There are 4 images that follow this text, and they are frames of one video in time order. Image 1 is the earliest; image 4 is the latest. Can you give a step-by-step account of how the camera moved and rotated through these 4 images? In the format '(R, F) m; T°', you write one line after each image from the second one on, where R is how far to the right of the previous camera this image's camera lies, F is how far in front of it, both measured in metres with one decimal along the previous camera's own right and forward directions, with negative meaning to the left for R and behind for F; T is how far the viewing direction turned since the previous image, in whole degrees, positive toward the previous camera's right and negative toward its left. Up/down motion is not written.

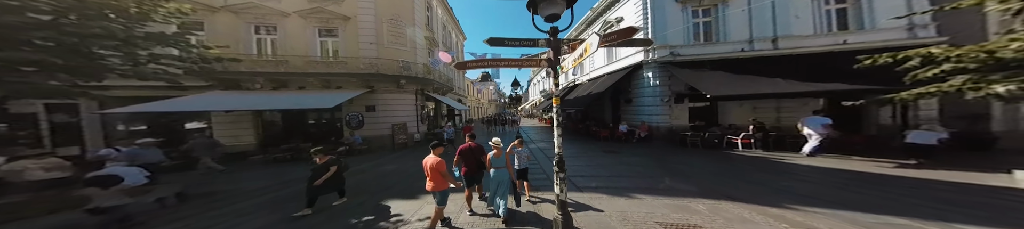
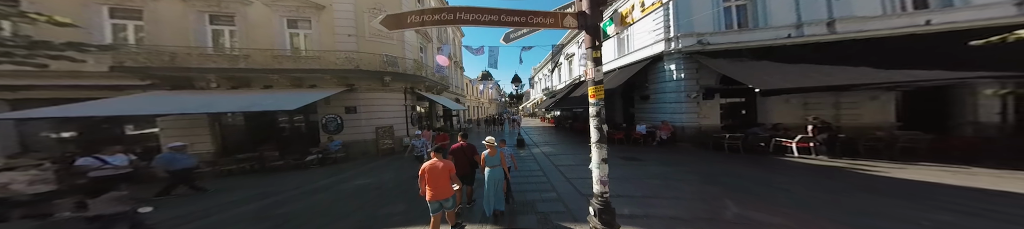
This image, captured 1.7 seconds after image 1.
(0.0, +1.3) m; 0°
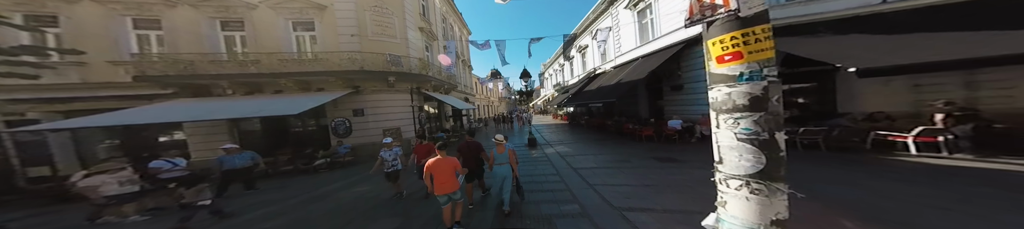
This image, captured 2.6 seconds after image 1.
(0.0, +0.8) m; -4°
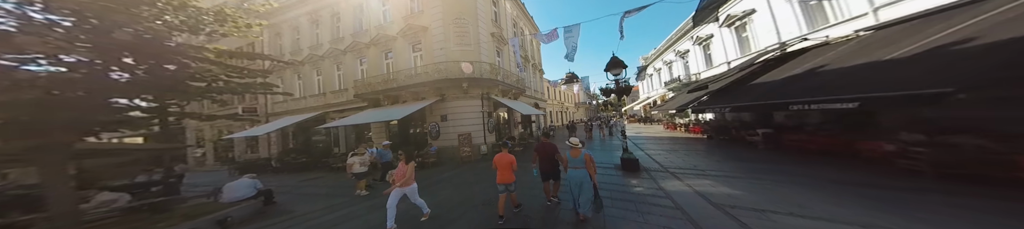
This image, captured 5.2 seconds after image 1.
(+0.2, +2.5) m; -29°
